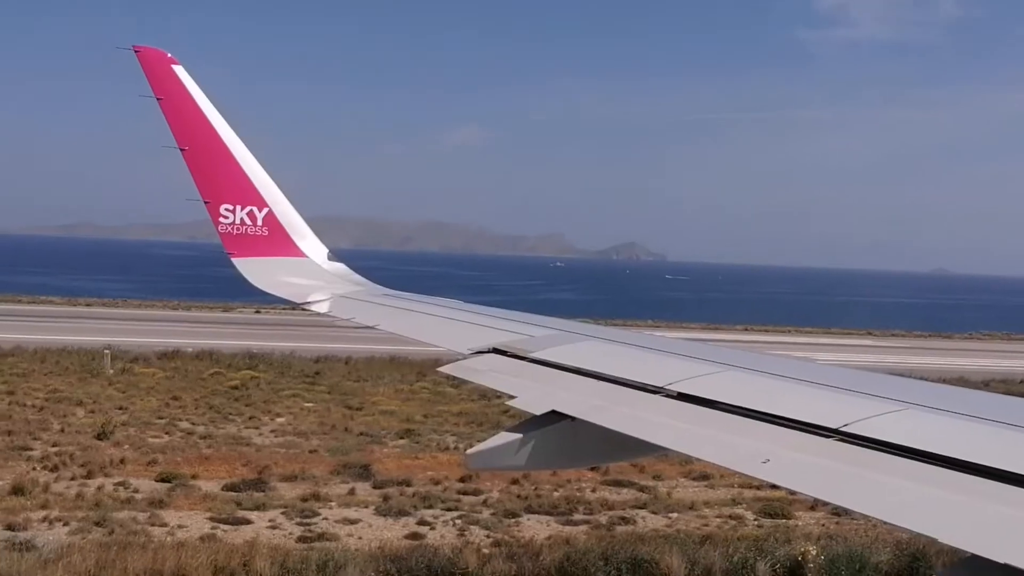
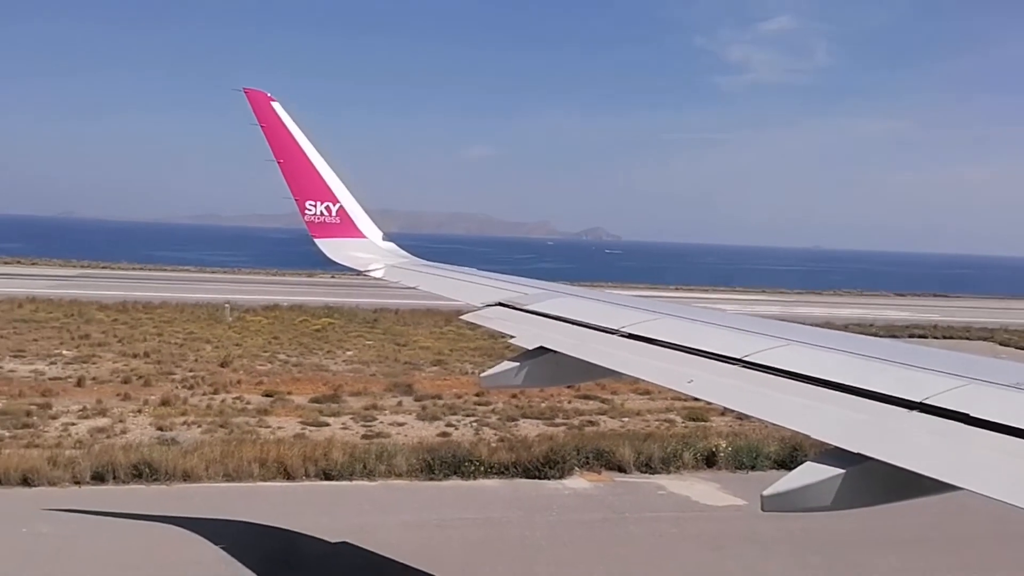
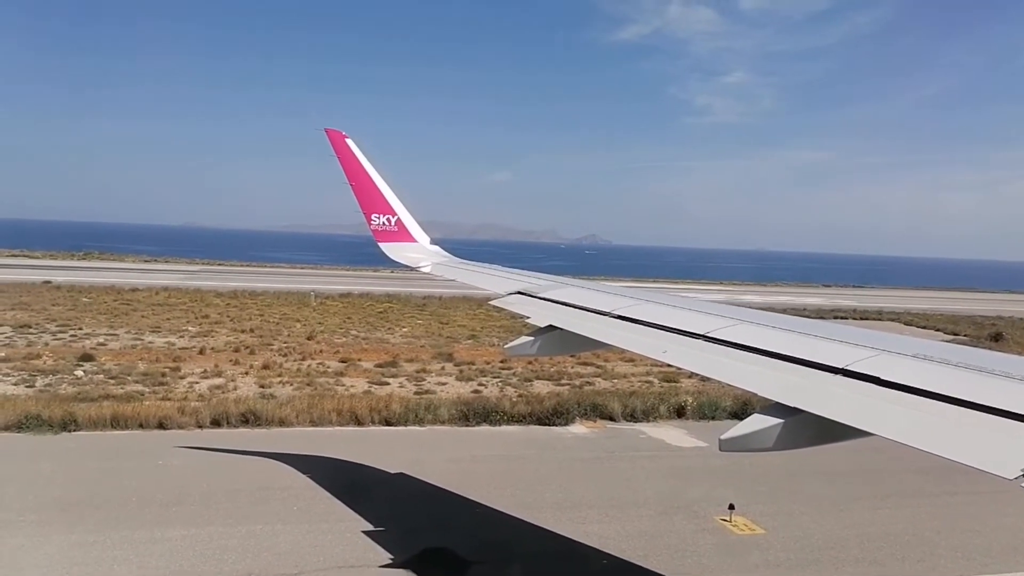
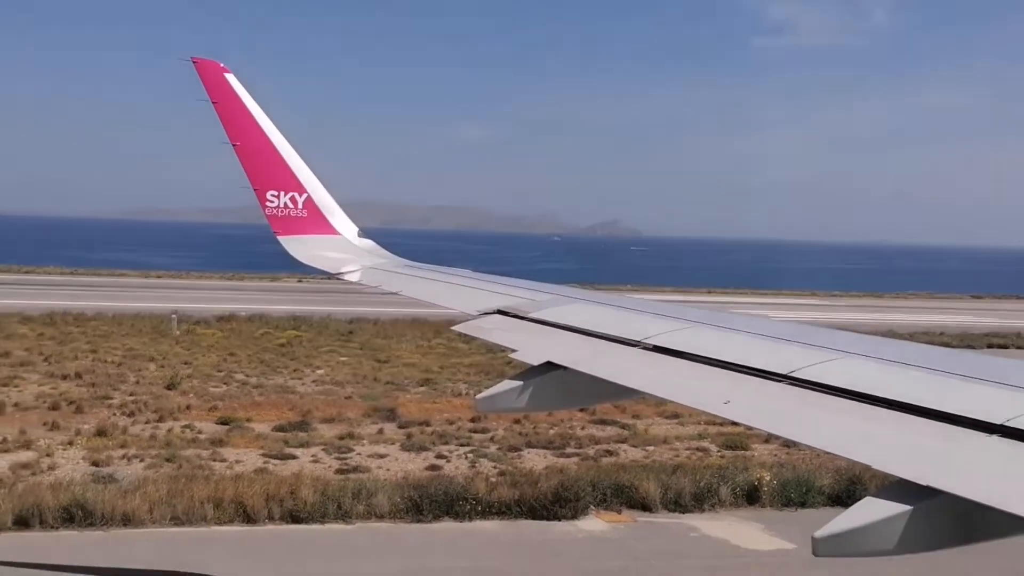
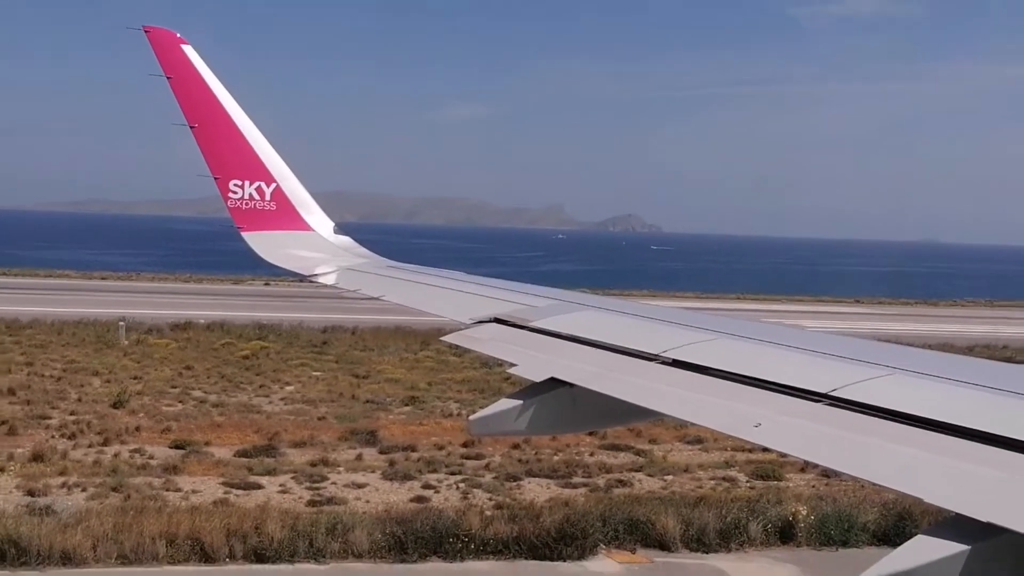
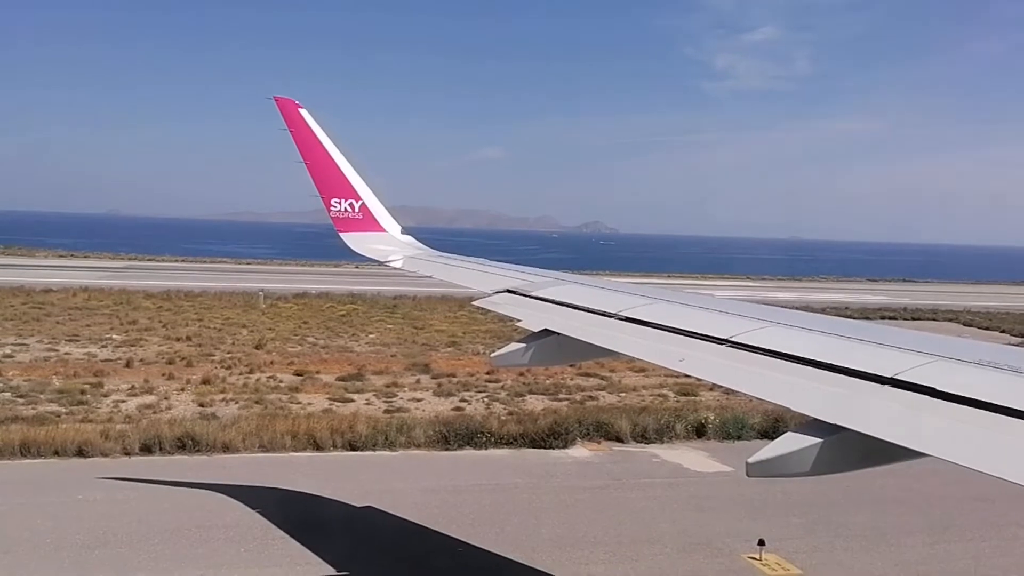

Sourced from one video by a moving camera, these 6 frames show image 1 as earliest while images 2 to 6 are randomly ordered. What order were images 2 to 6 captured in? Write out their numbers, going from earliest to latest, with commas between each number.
5, 4, 2, 6, 3
